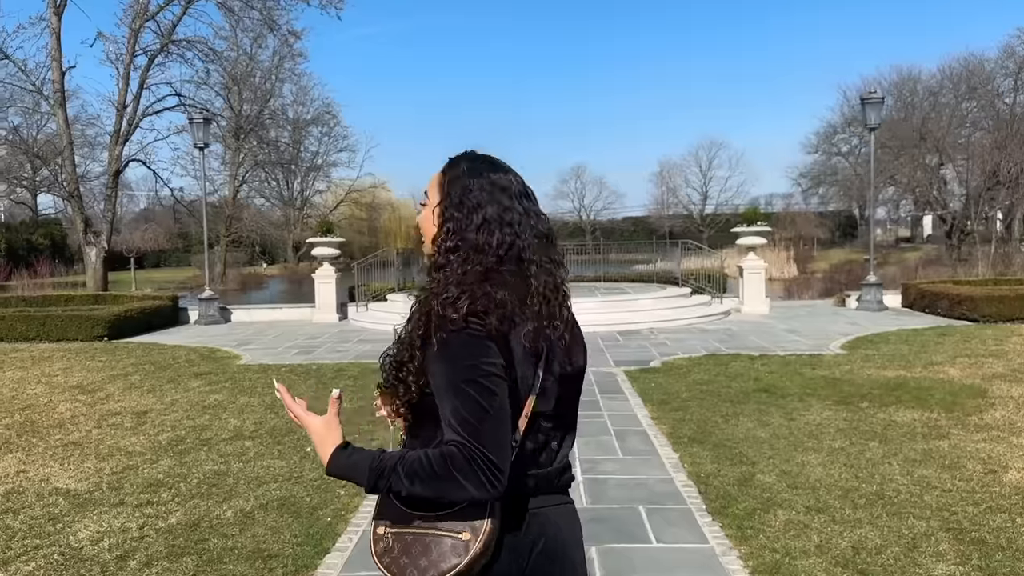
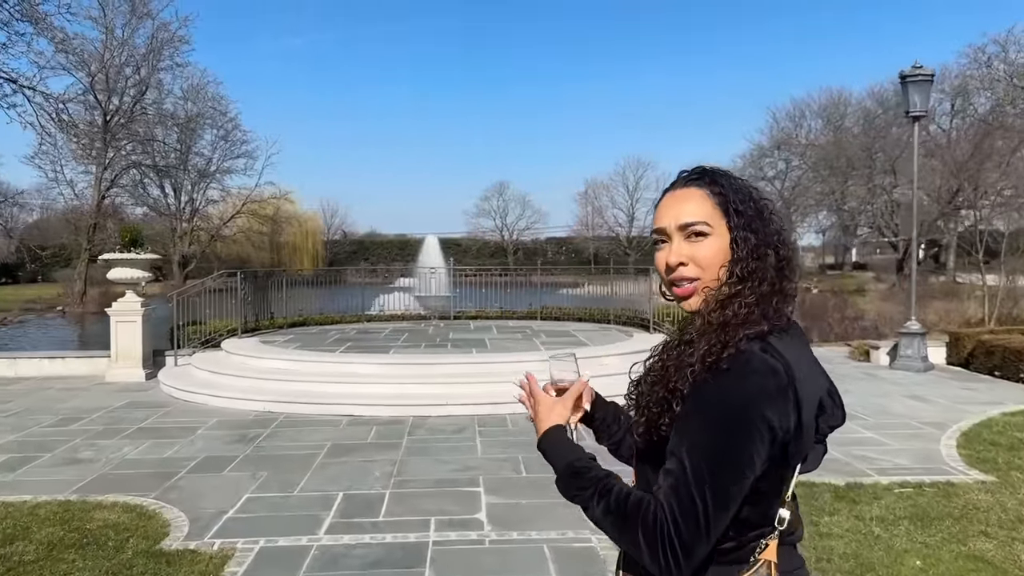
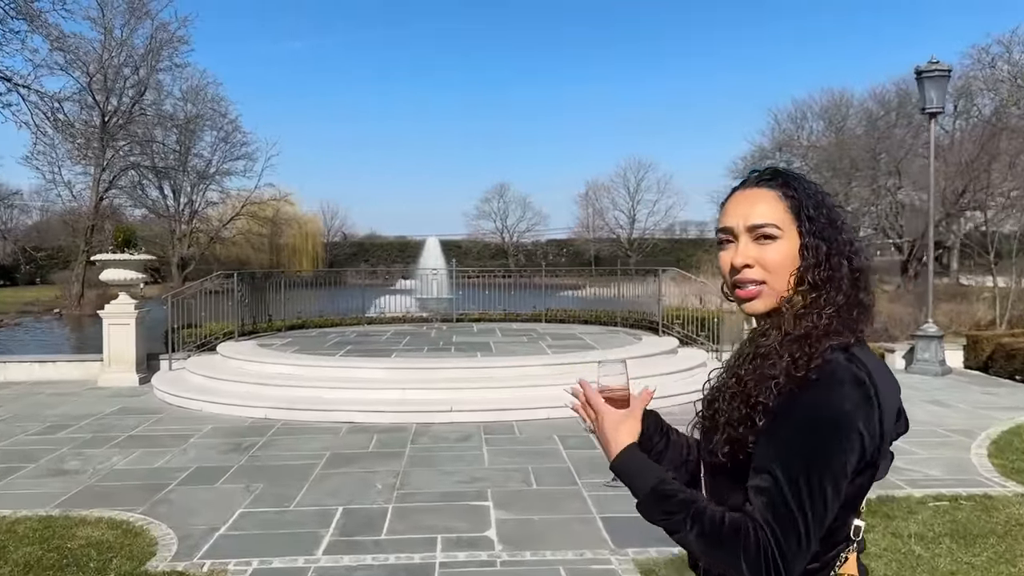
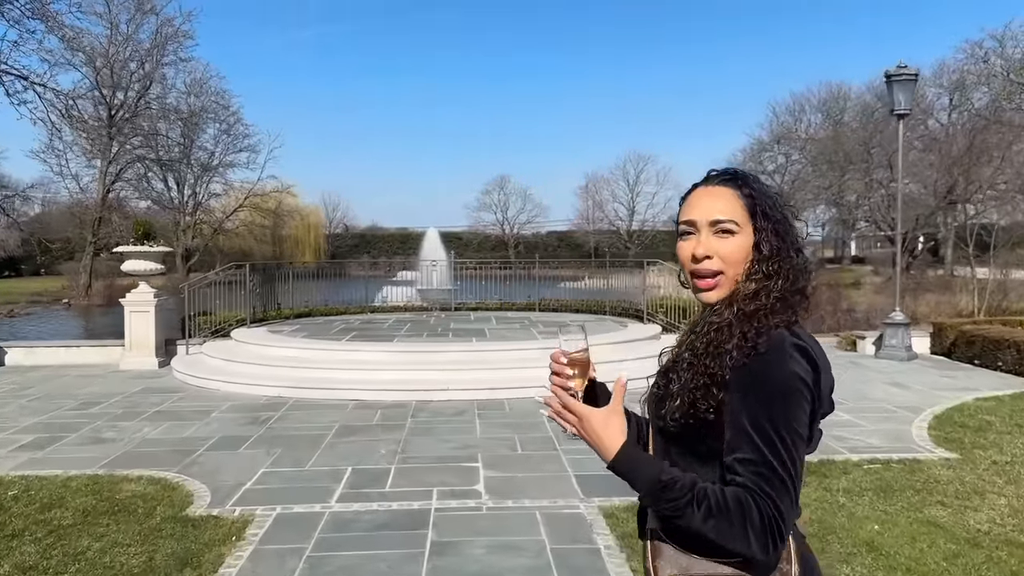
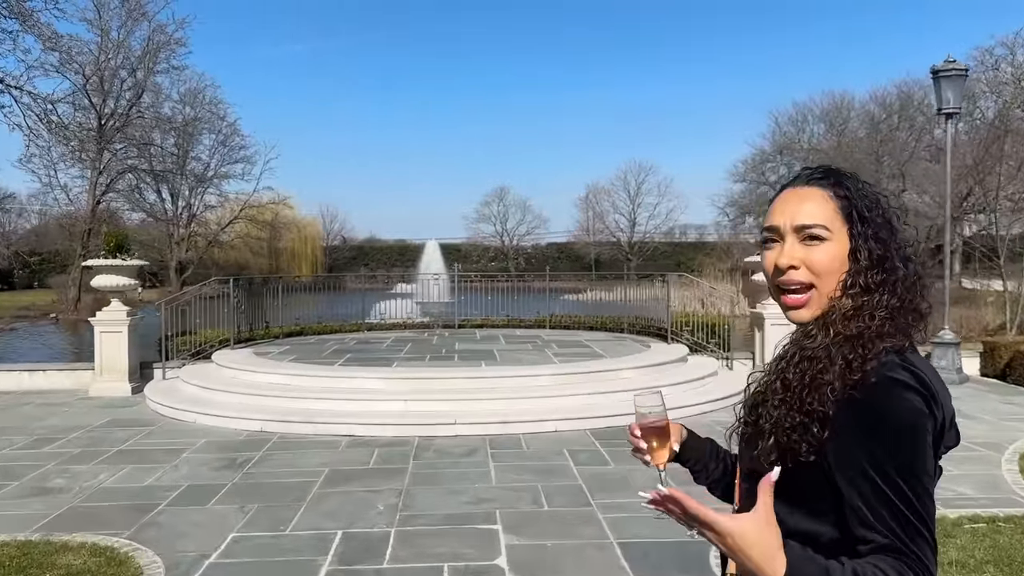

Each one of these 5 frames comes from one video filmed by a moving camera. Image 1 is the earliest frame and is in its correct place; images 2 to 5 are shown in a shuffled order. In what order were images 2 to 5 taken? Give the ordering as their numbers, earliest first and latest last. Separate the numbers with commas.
4, 2, 3, 5
